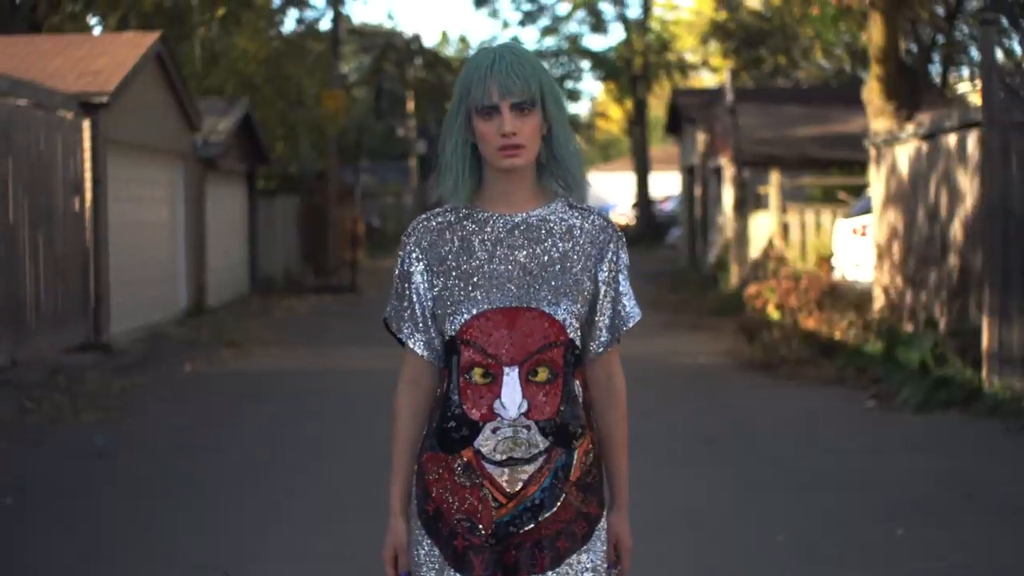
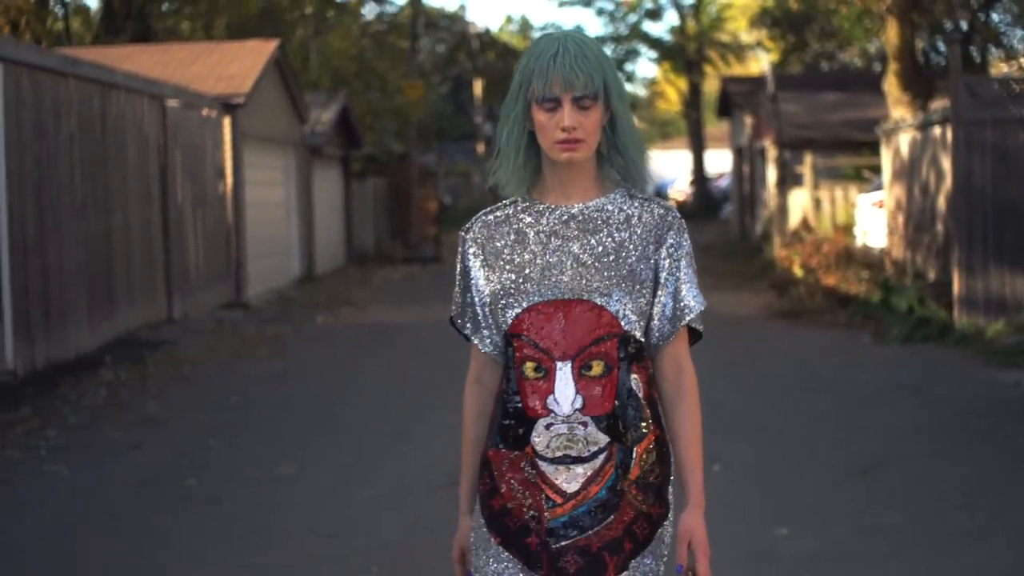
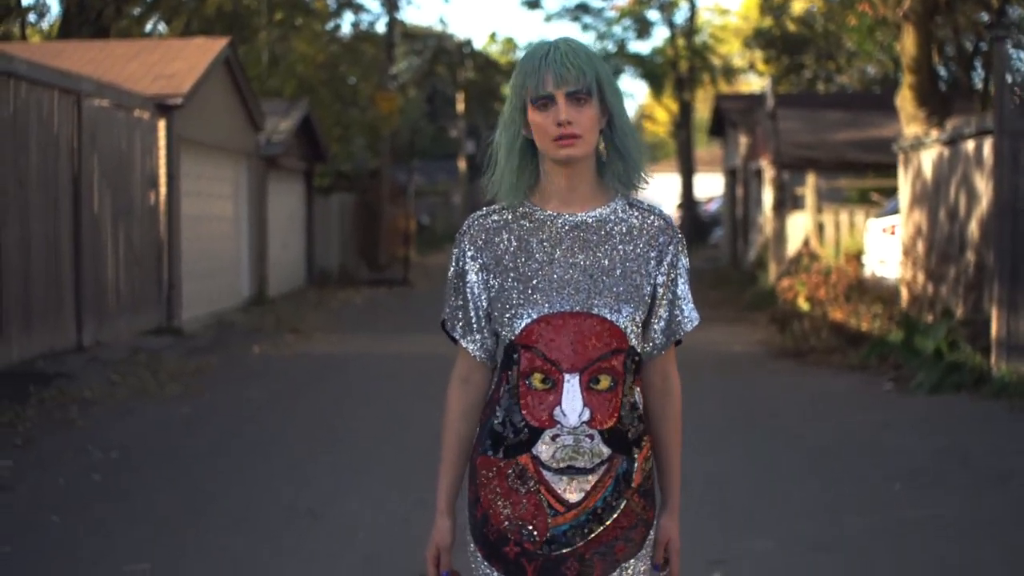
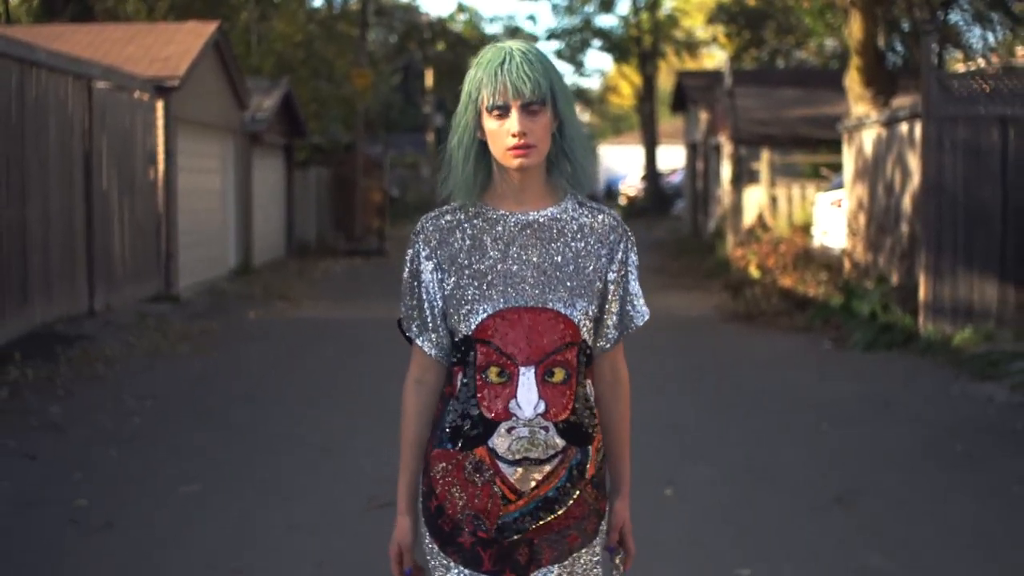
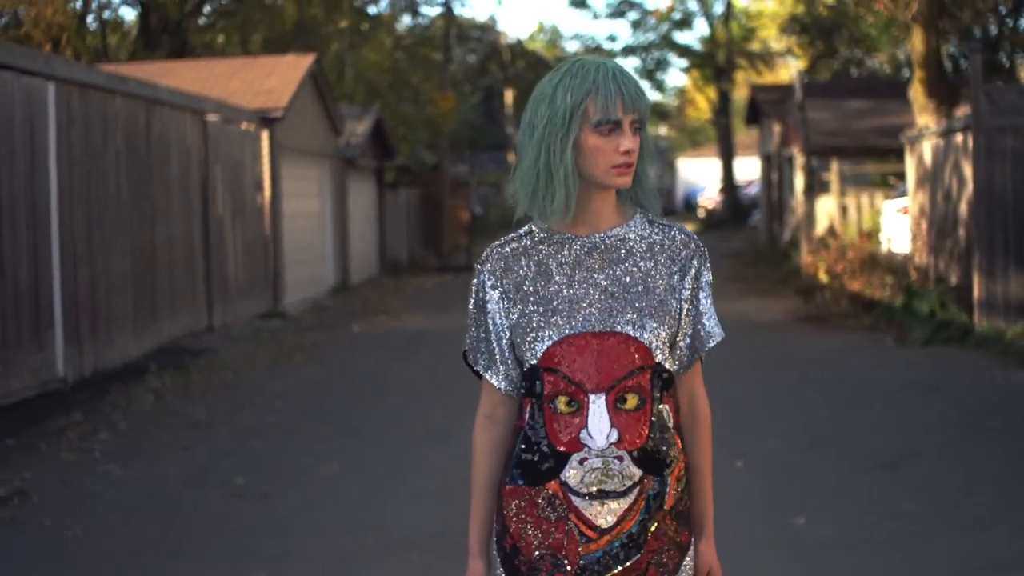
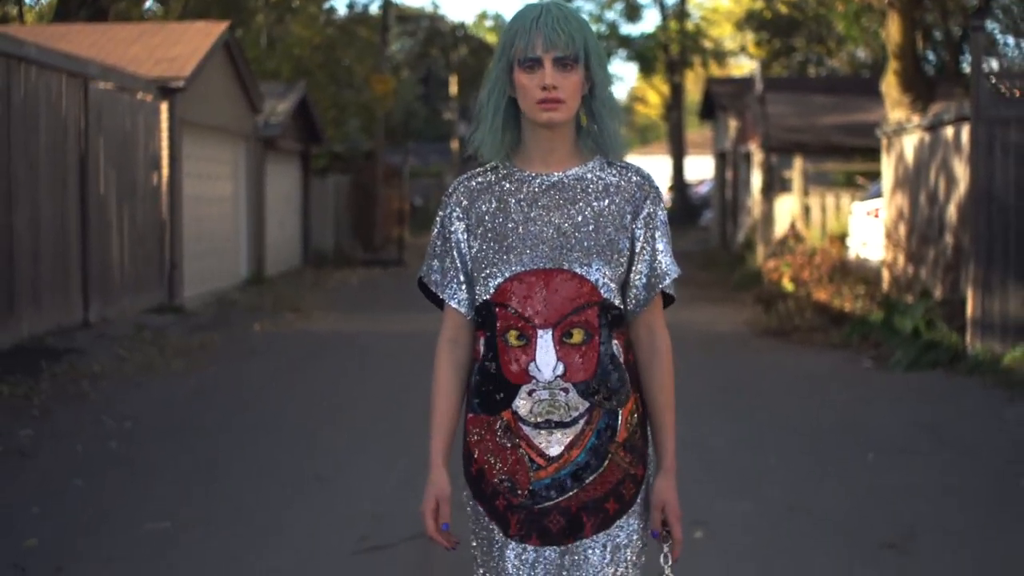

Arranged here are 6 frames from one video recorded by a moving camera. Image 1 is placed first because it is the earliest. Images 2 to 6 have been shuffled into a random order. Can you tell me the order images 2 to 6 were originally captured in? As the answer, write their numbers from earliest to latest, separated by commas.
3, 6, 4, 2, 5
